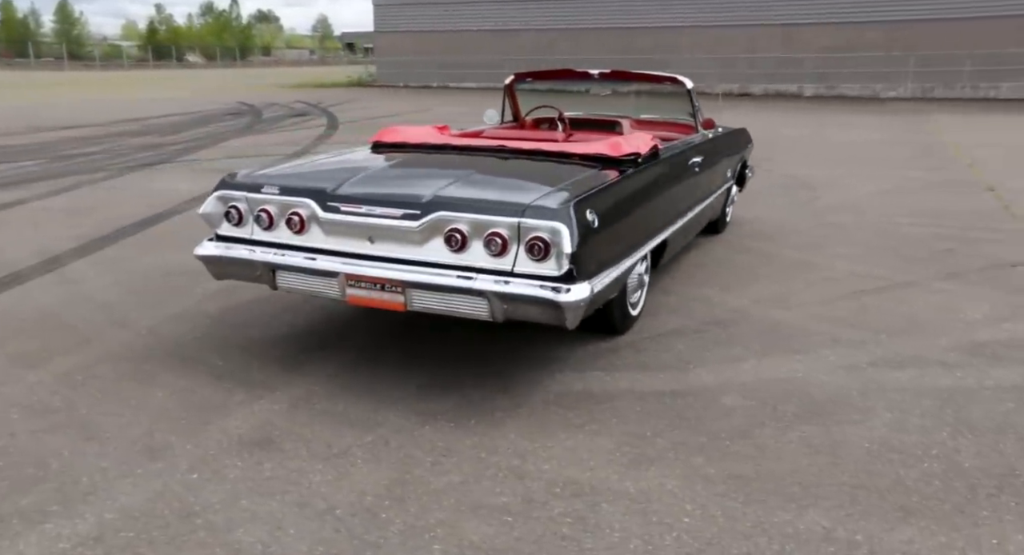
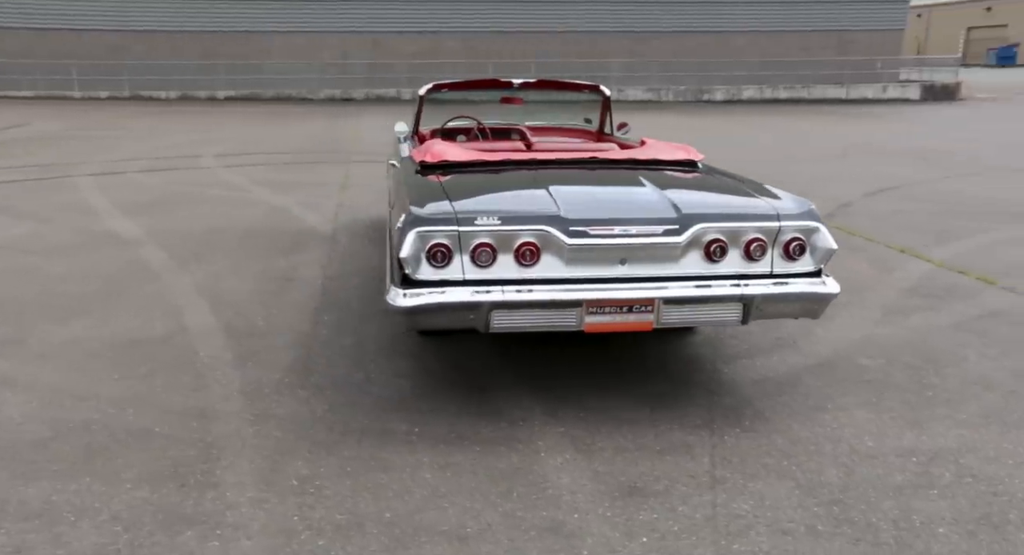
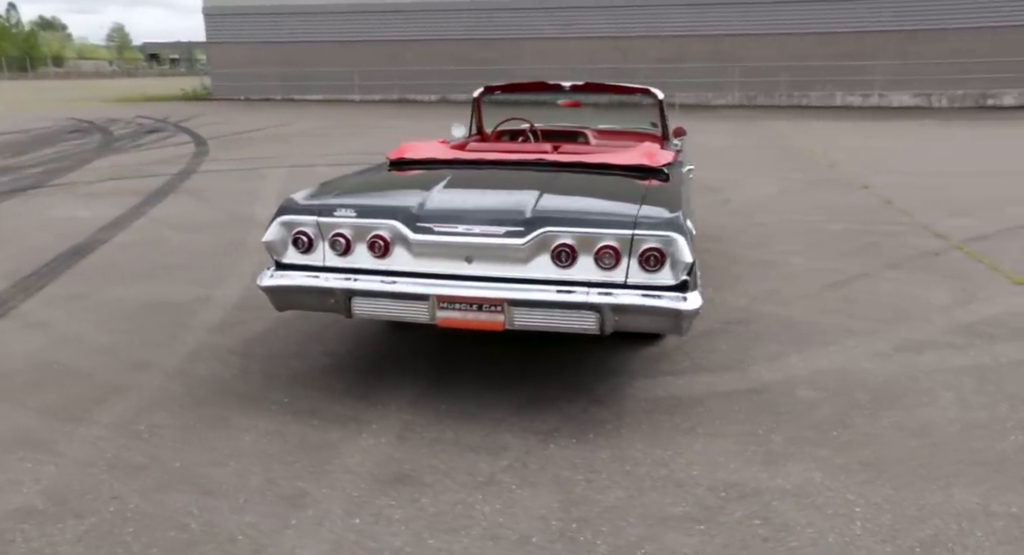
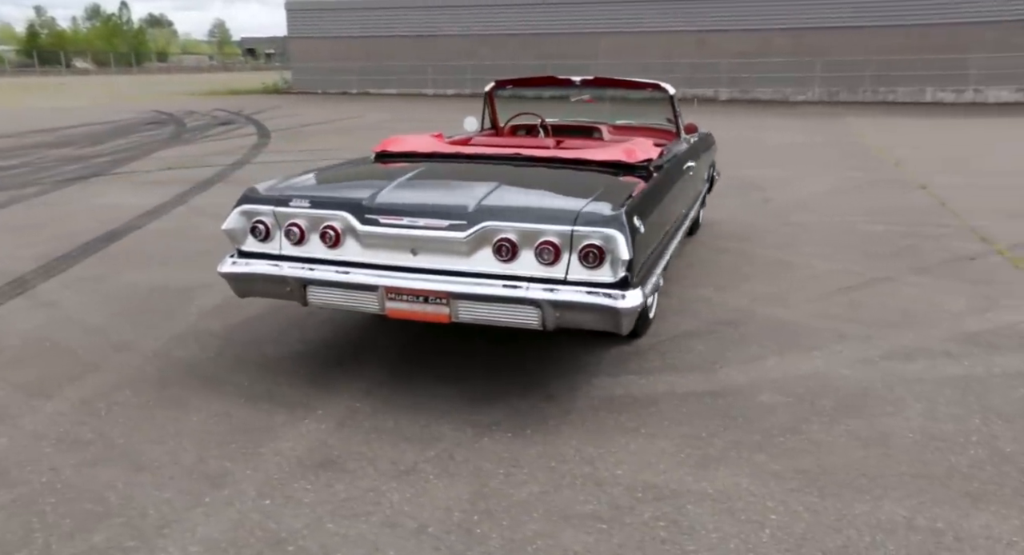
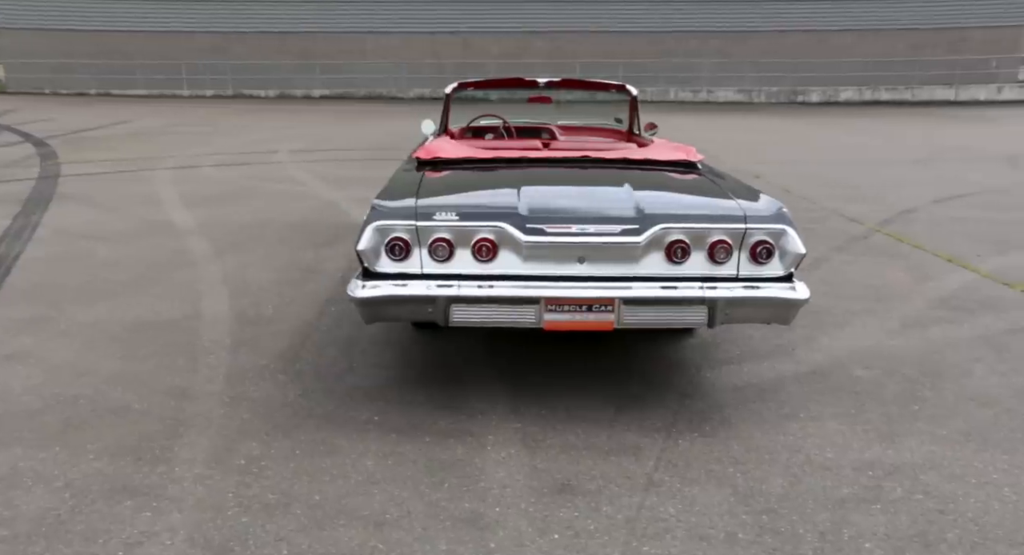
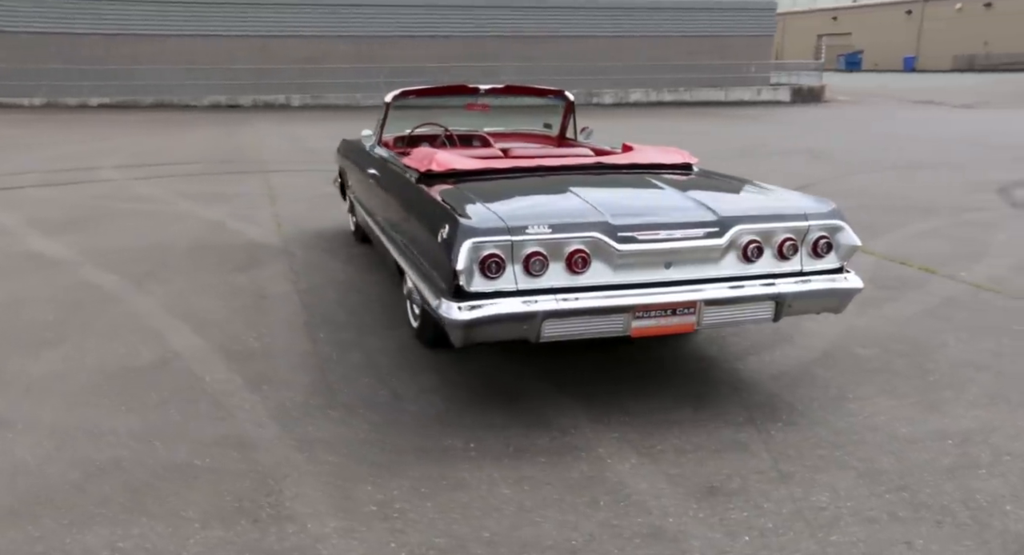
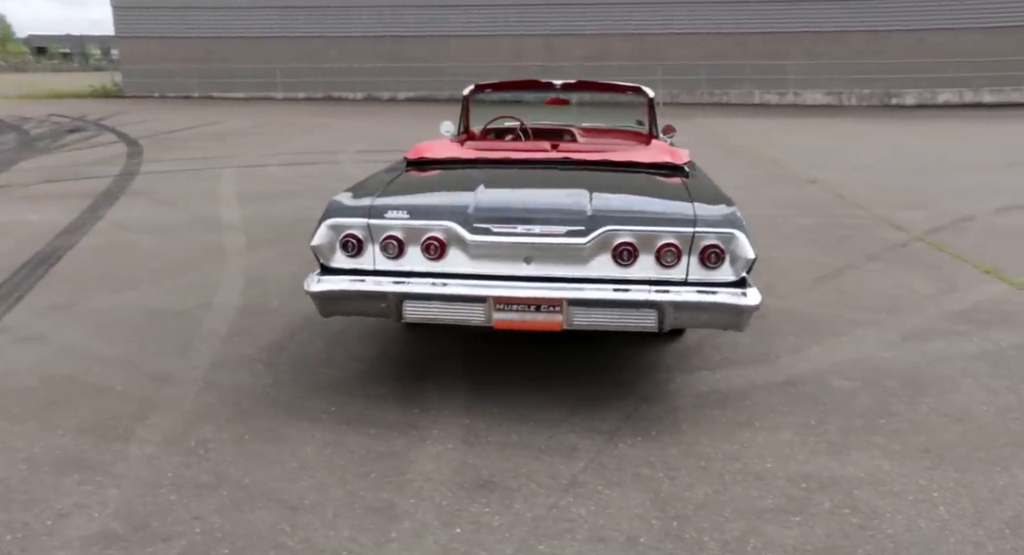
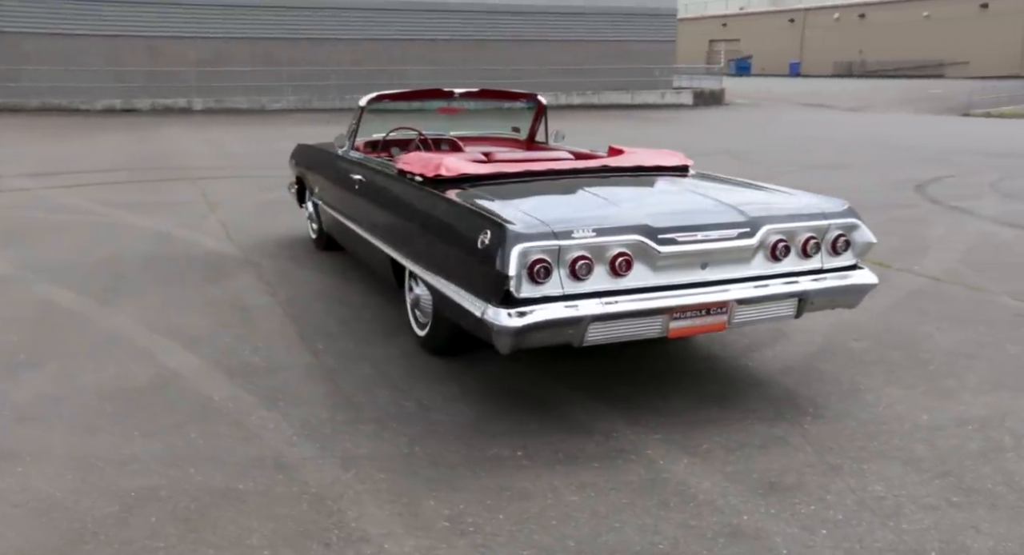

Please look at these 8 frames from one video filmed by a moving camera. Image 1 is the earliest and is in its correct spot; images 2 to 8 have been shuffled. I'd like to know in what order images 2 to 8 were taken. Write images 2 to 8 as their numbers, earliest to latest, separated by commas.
4, 3, 7, 5, 2, 6, 8
